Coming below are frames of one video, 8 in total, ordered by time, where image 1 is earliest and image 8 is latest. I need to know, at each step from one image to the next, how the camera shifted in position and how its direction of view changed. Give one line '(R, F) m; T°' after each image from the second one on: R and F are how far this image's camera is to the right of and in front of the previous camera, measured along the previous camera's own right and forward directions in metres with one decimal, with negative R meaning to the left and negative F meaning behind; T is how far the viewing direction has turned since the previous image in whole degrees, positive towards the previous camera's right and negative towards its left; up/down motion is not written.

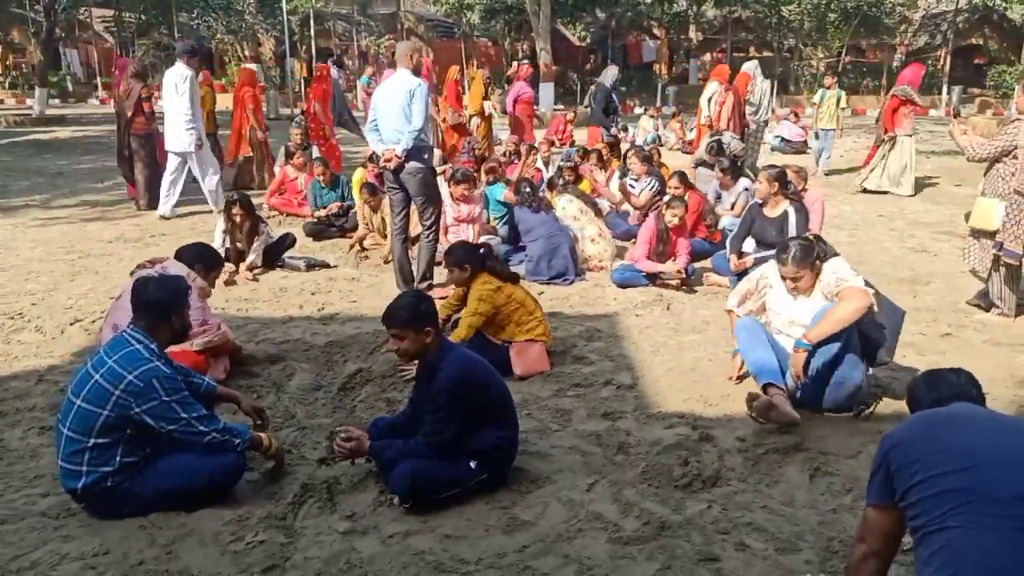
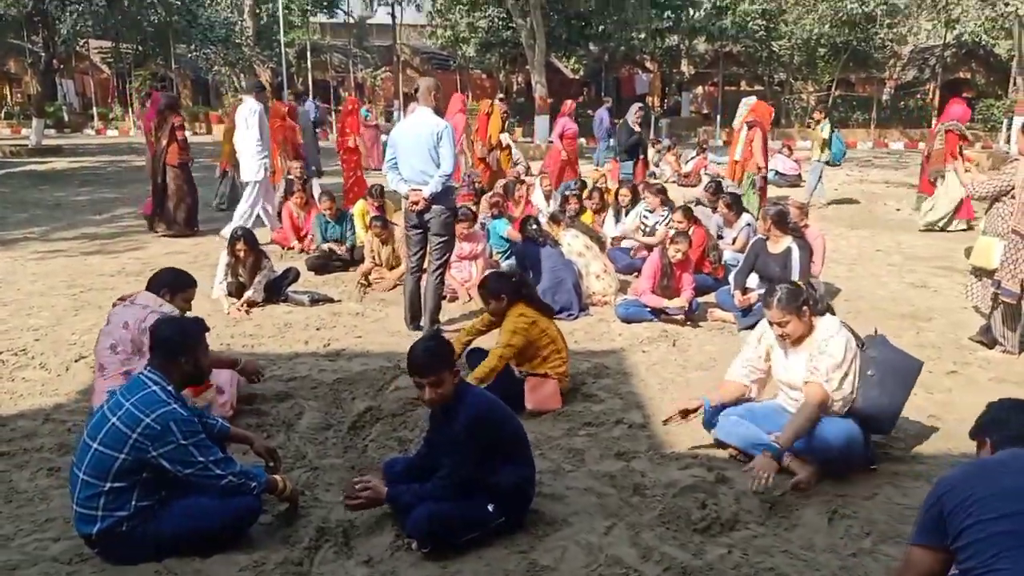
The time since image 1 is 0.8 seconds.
(-0.5, 0.0) m; +4°
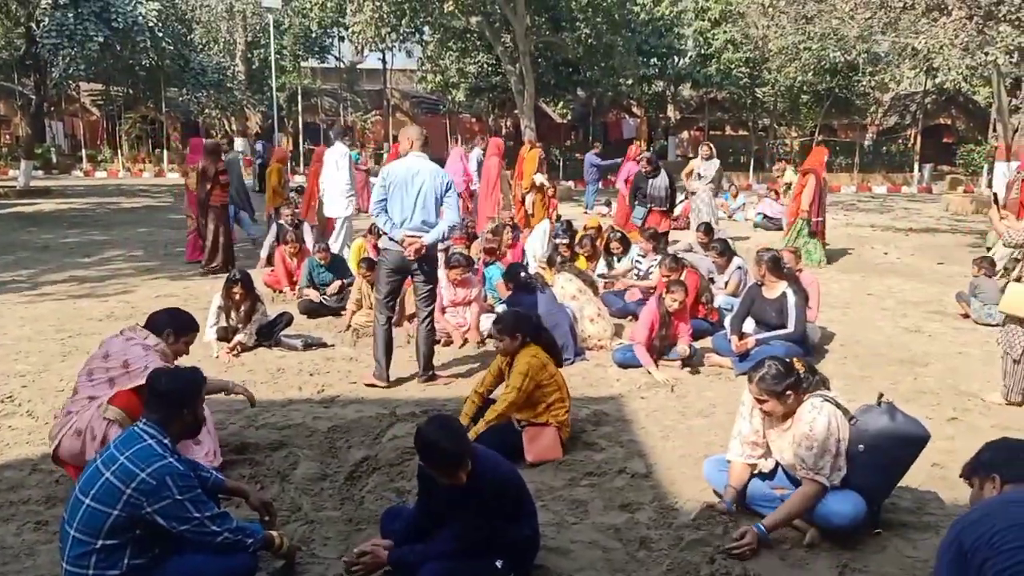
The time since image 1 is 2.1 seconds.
(-0.4, 0.0) m; +3°
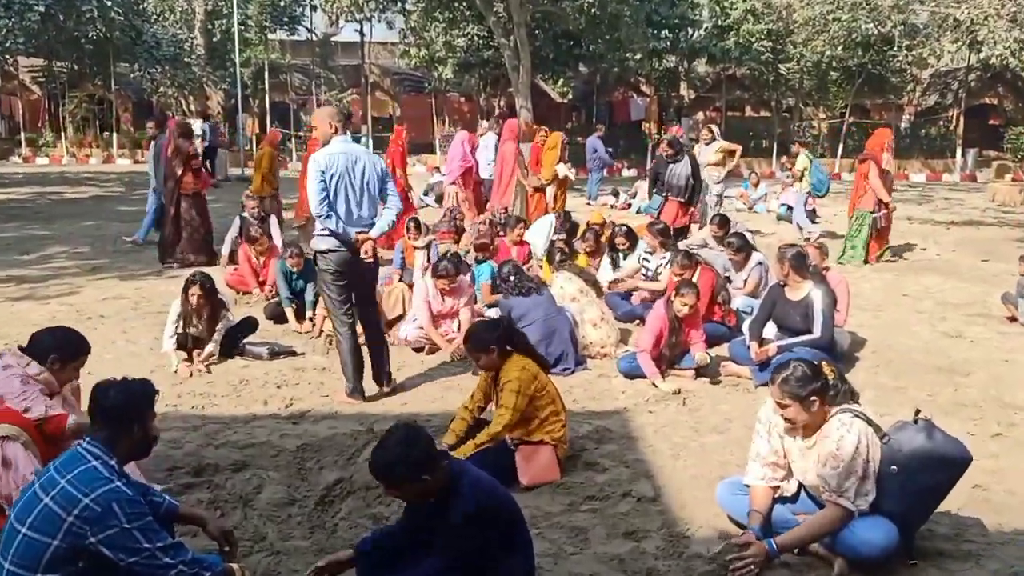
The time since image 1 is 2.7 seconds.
(+0.1, +0.8) m; -1°
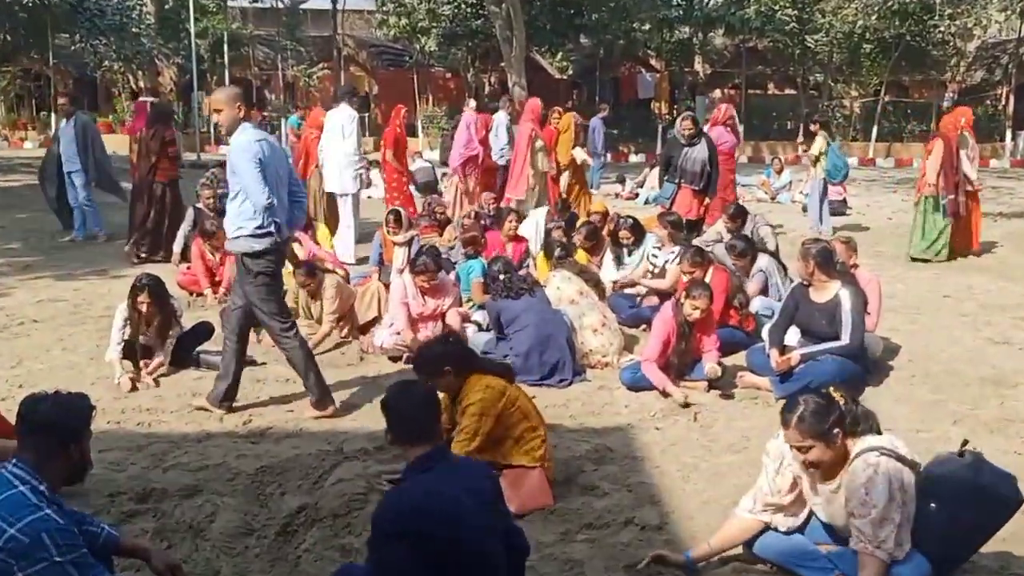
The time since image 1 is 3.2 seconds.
(+0.1, +0.7) m; -1°
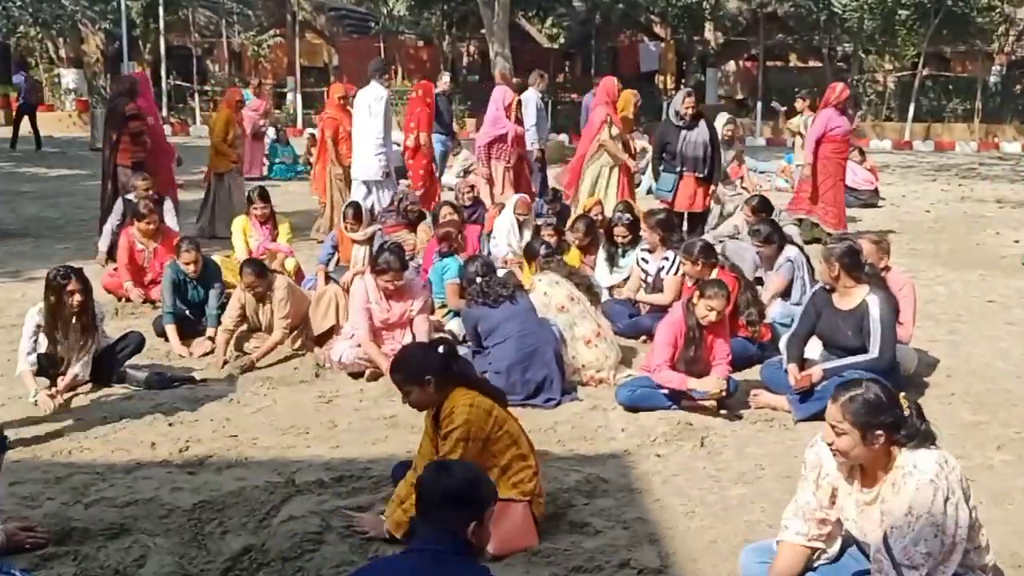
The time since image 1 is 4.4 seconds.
(+0.1, +0.8) m; 0°
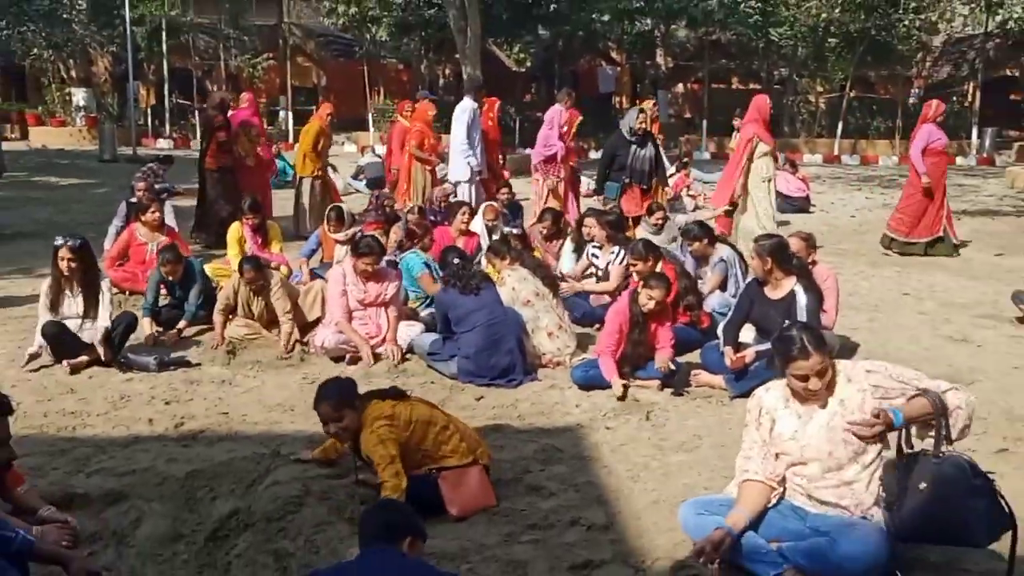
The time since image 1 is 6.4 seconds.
(+0.1, -0.6) m; 0°
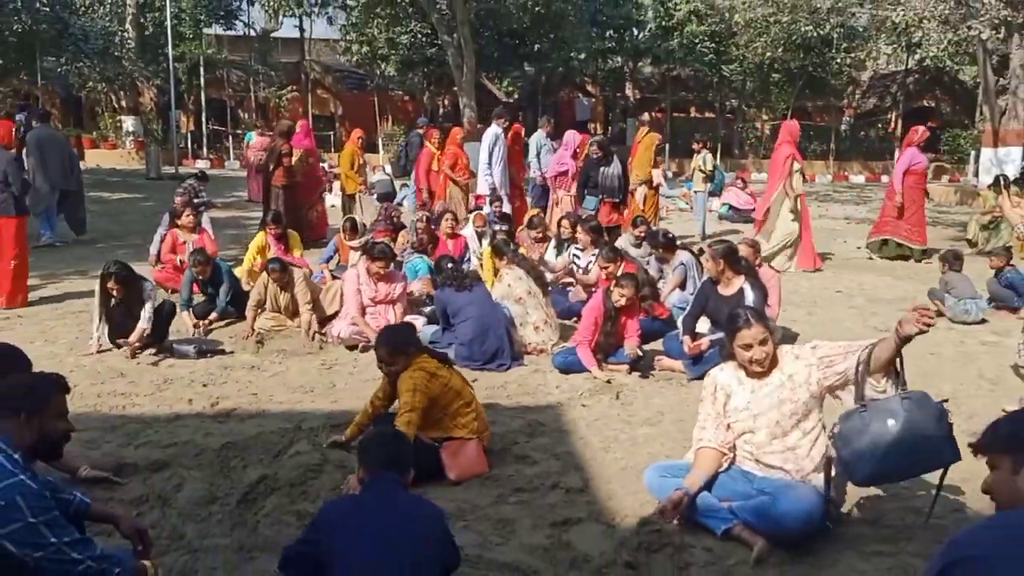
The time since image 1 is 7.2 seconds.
(0.0, -0.9) m; +1°
